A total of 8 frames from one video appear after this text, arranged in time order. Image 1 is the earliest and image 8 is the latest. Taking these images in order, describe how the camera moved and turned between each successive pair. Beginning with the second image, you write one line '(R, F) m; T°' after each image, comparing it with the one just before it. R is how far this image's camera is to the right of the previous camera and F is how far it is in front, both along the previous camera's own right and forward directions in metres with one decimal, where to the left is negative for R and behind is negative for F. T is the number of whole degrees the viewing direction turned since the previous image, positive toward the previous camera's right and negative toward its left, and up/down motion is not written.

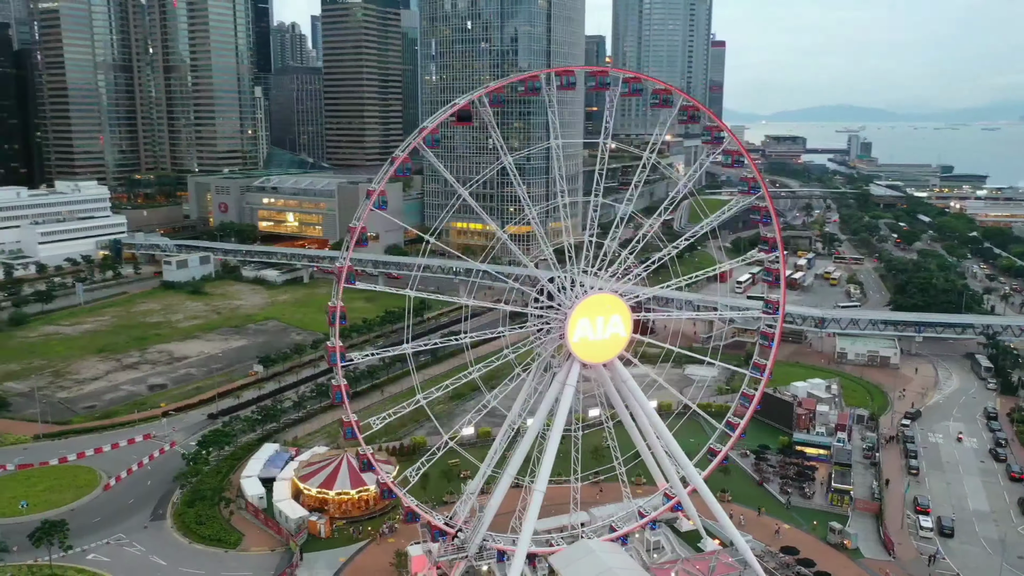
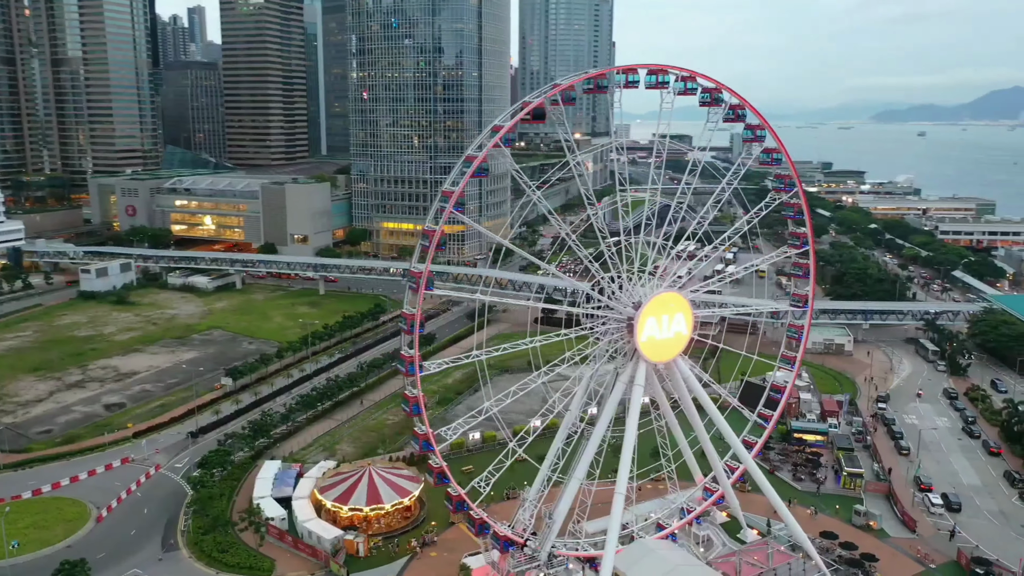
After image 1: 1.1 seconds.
(-4.5, +0.8) m; +8°
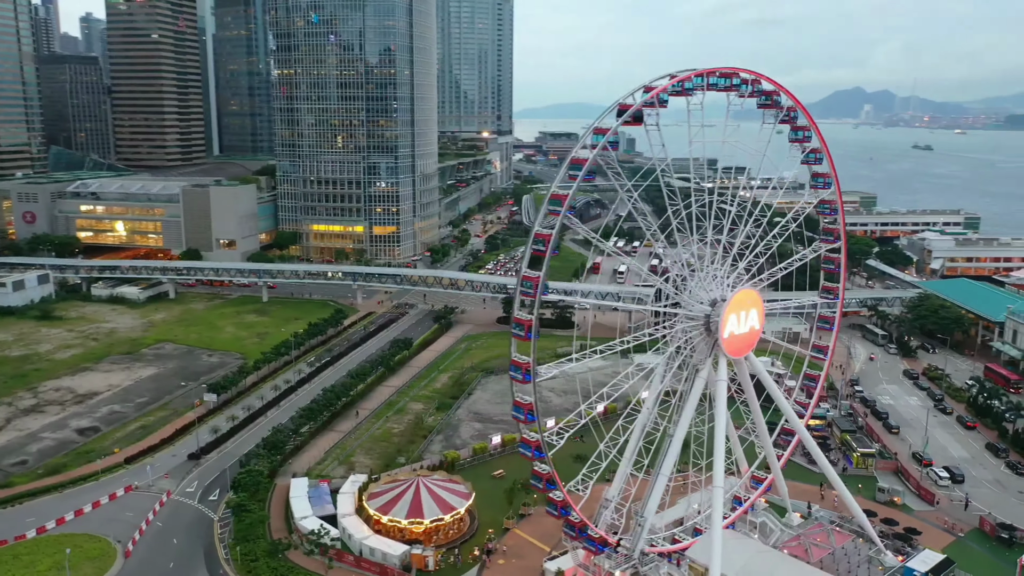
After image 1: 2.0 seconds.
(-5.3, +0.5) m; +9°
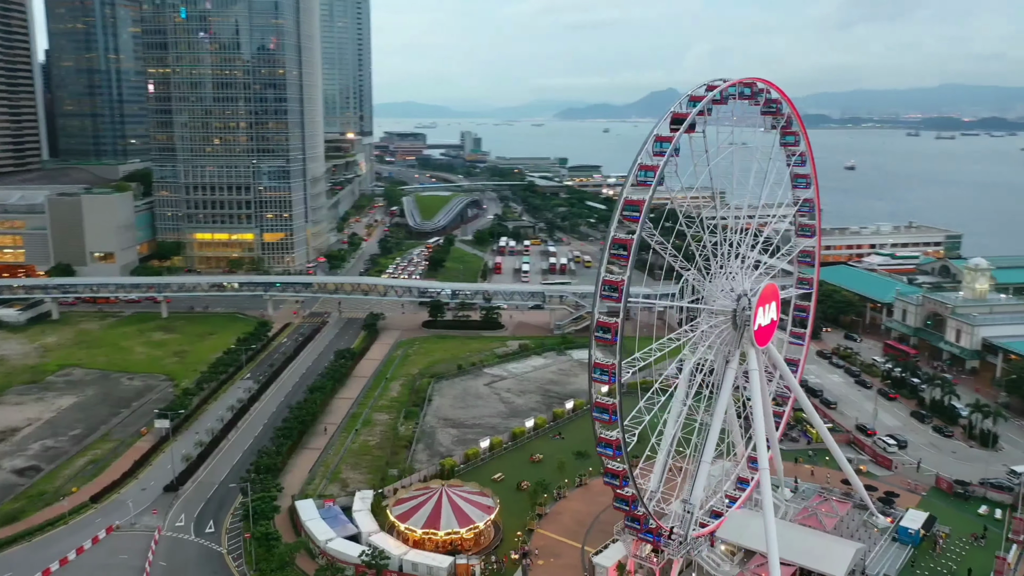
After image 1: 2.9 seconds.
(-5.5, +0.3) m; +12°
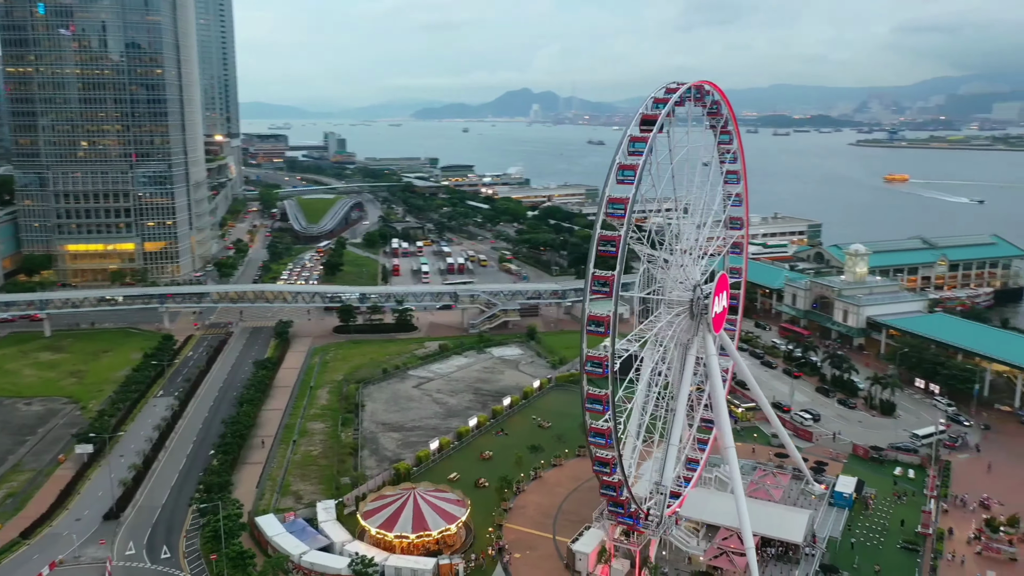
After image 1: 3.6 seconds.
(-3.1, -0.1) m; +10°
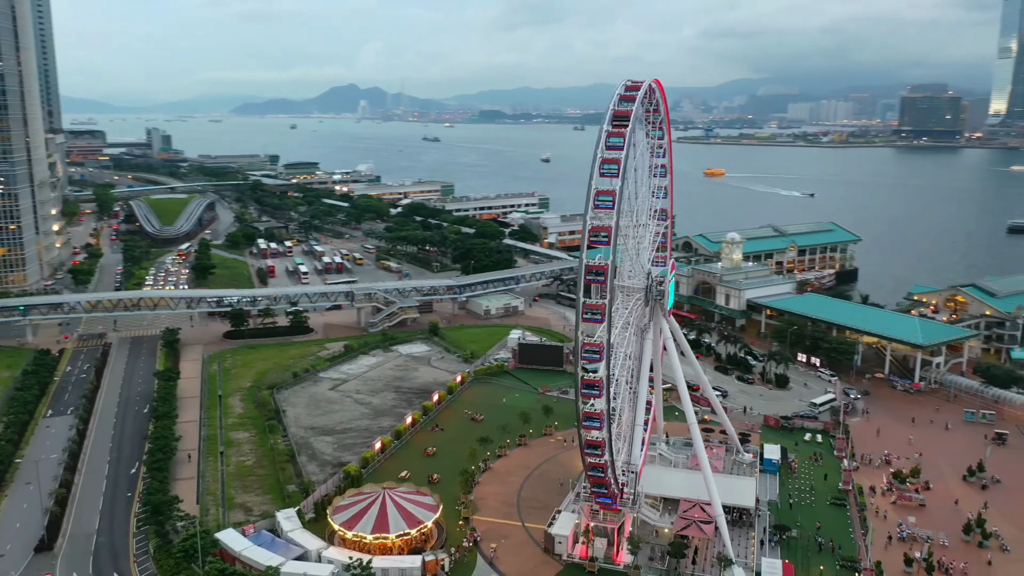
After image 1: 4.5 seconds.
(-4.0, +0.1) m; +12°
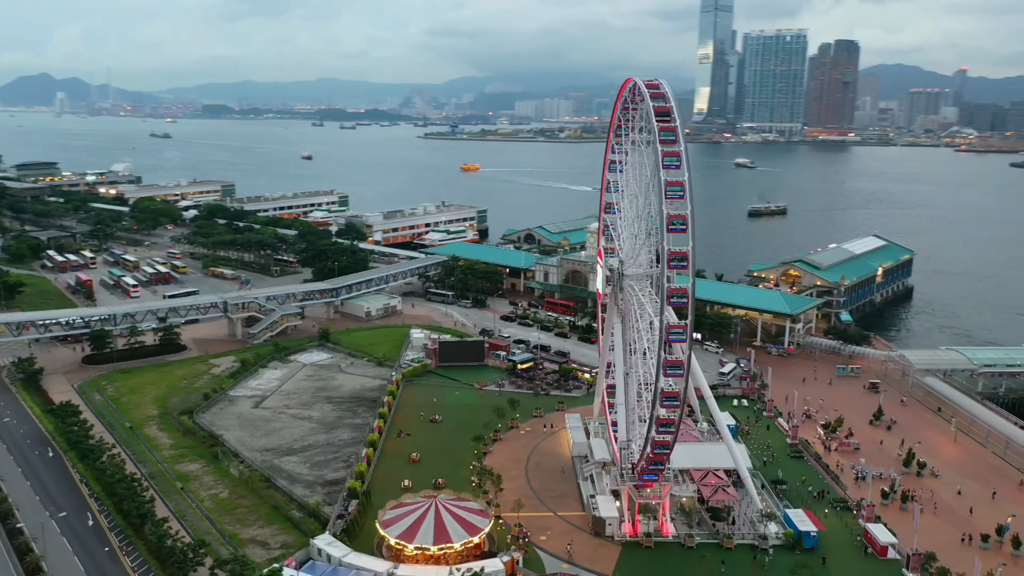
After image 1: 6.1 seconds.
(-8.7, +1.3) m; +18°
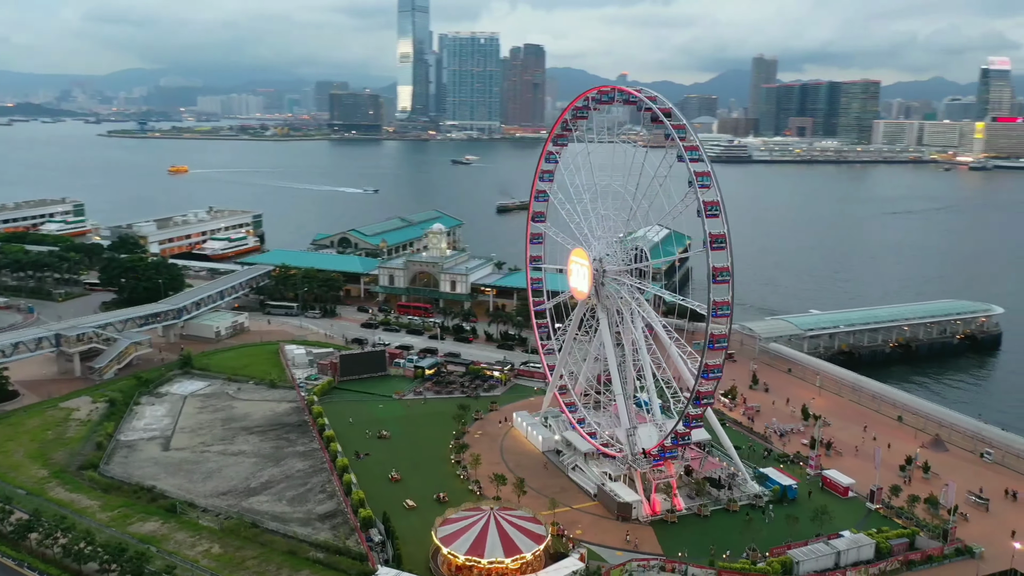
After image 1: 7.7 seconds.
(-9.5, +1.7) m; +21°
